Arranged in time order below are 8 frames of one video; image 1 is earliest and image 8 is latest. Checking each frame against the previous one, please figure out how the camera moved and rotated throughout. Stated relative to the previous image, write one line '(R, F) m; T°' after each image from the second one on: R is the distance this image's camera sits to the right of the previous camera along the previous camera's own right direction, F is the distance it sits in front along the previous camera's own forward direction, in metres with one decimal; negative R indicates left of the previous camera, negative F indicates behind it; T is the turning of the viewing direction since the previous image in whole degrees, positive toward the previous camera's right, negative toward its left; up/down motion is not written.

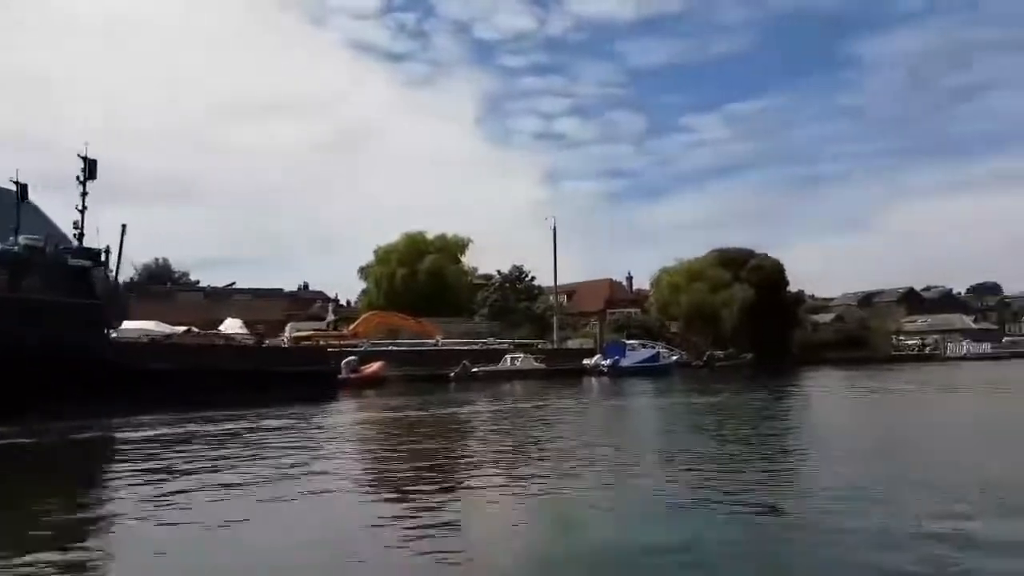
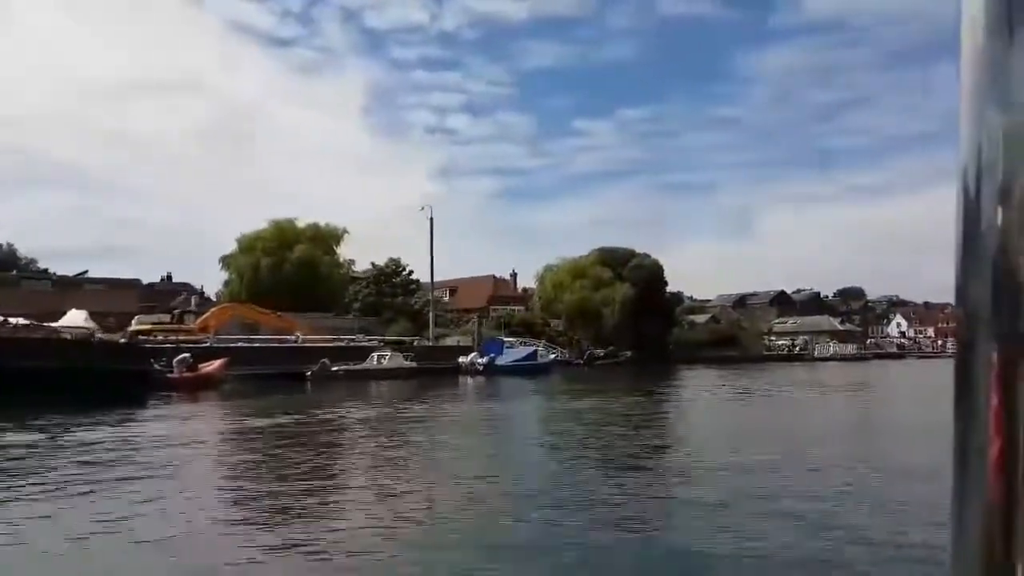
(+0.5, +1.7) m; +7°
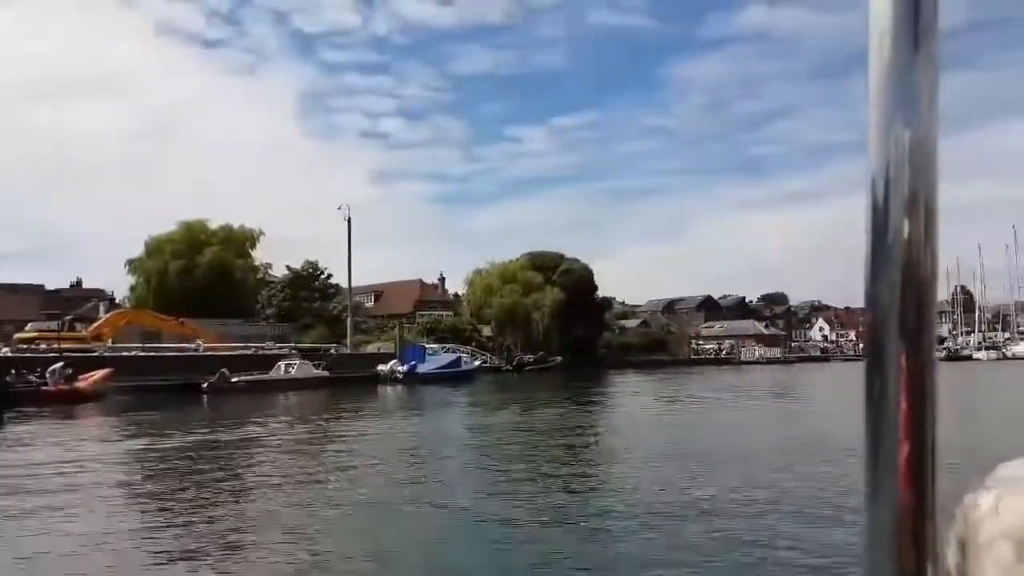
(+0.3, +1.6) m; +4°
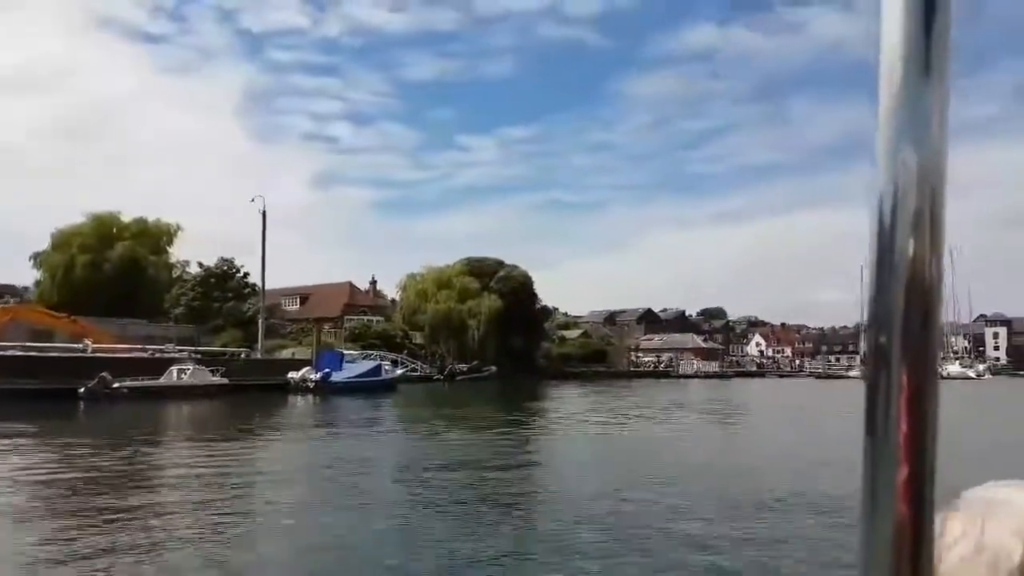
(+0.5, +2.0) m; +4°
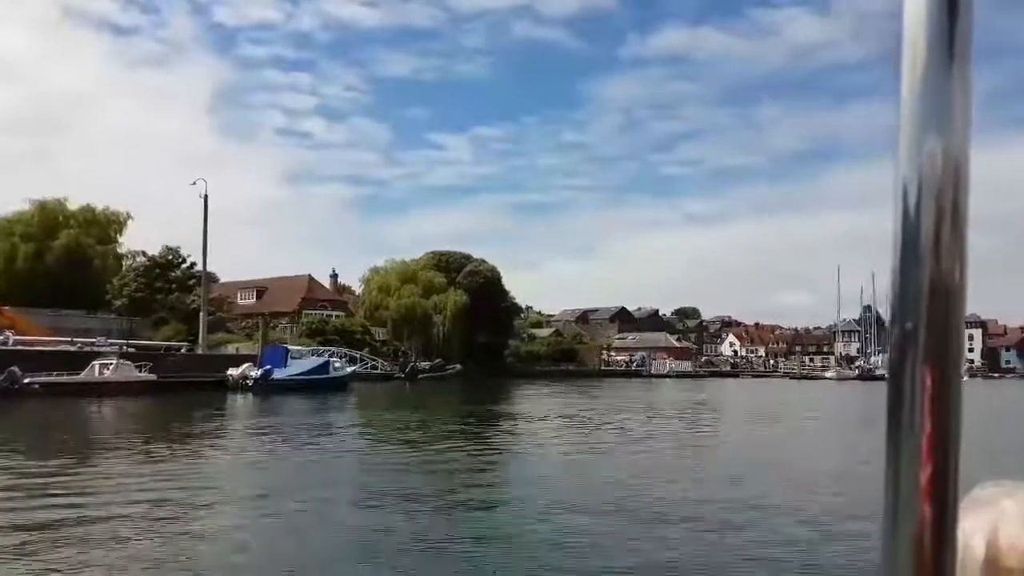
(+0.5, +1.4) m; +2°
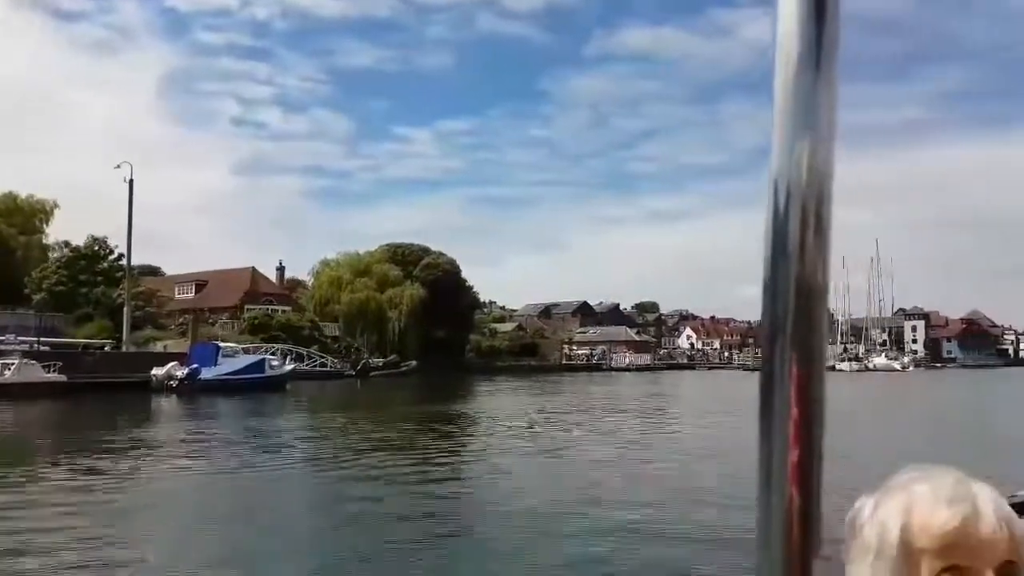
(+0.2, +1.9) m; +2°
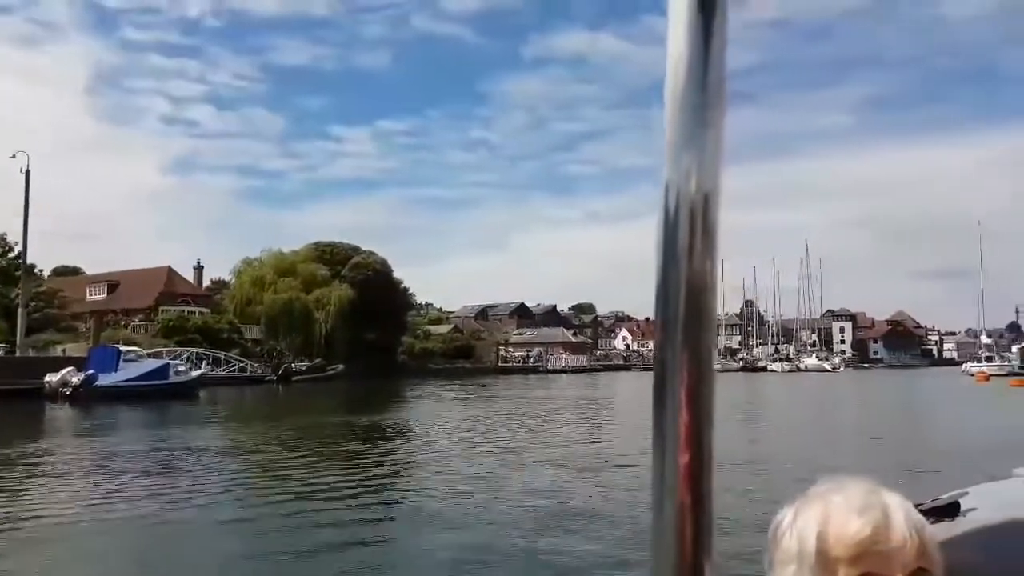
(+0.3, +0.9) m; +4°
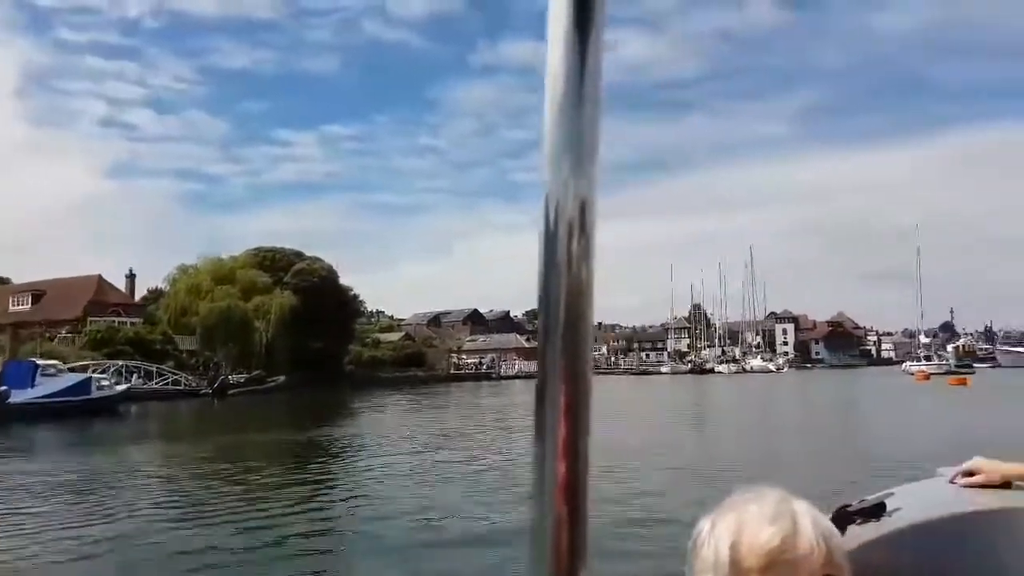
(+0.2, +1.0) m; +3°
